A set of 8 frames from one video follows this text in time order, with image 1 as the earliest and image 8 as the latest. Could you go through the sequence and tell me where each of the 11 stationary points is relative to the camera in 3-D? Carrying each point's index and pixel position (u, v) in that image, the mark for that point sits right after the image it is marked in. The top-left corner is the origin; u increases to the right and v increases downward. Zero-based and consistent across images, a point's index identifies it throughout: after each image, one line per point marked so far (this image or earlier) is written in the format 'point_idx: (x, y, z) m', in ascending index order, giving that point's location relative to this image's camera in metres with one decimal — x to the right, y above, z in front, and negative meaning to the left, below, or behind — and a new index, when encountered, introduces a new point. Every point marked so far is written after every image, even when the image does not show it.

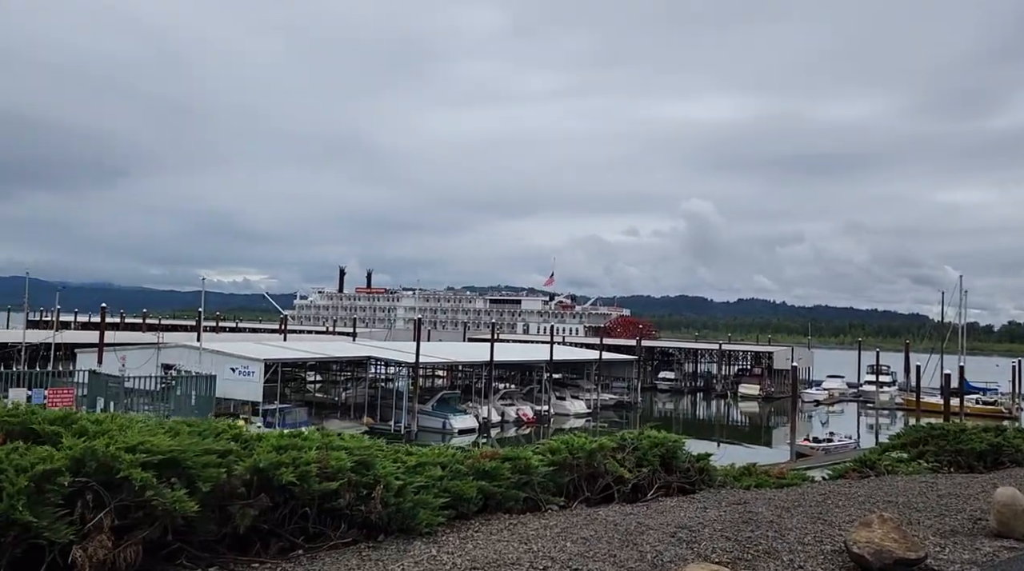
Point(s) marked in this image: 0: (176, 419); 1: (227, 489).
0: (-2.1, -0.8, +6.2) m
1: (-1.6, -1.2, +5.6) m
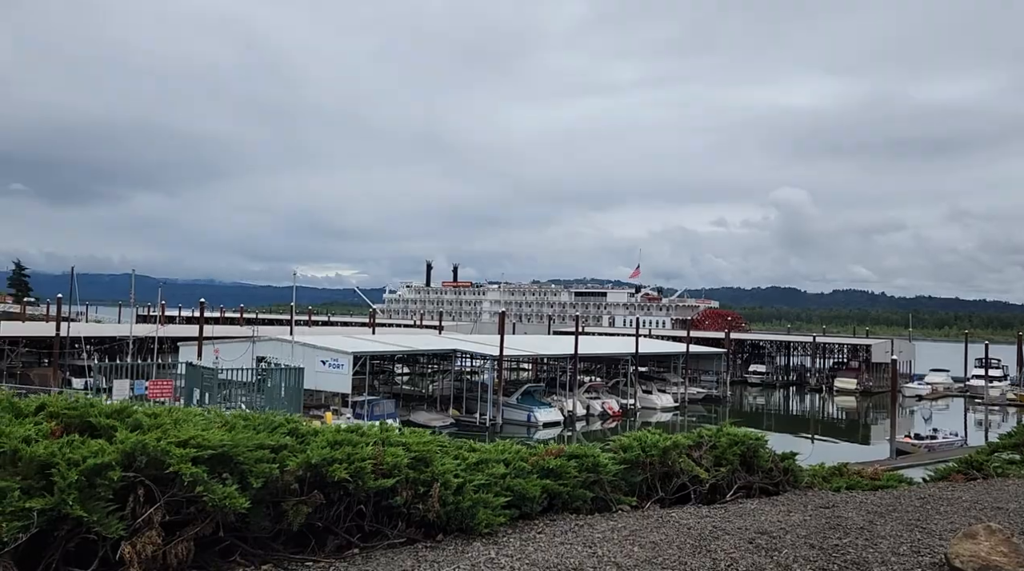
0: (-1.7, -0.8, +6.1) m
1: (-1.3, -1.1, +5.4) m
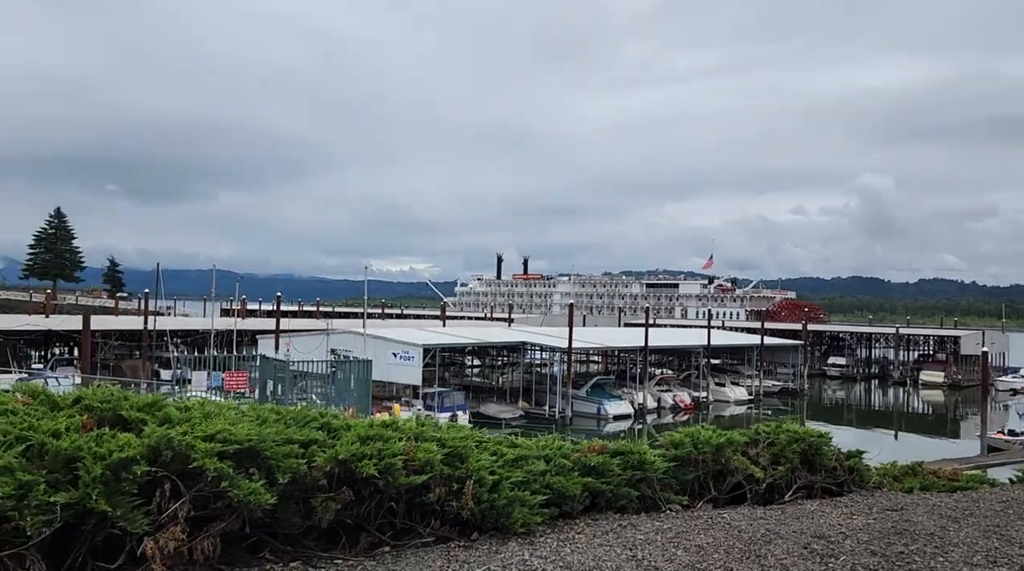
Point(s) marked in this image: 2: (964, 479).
0: (-1.5, -0.7, +6.0) m
1: (-1.1, -1.1, +5.3) m
2: (+4.2, -1.9, +9.4) m
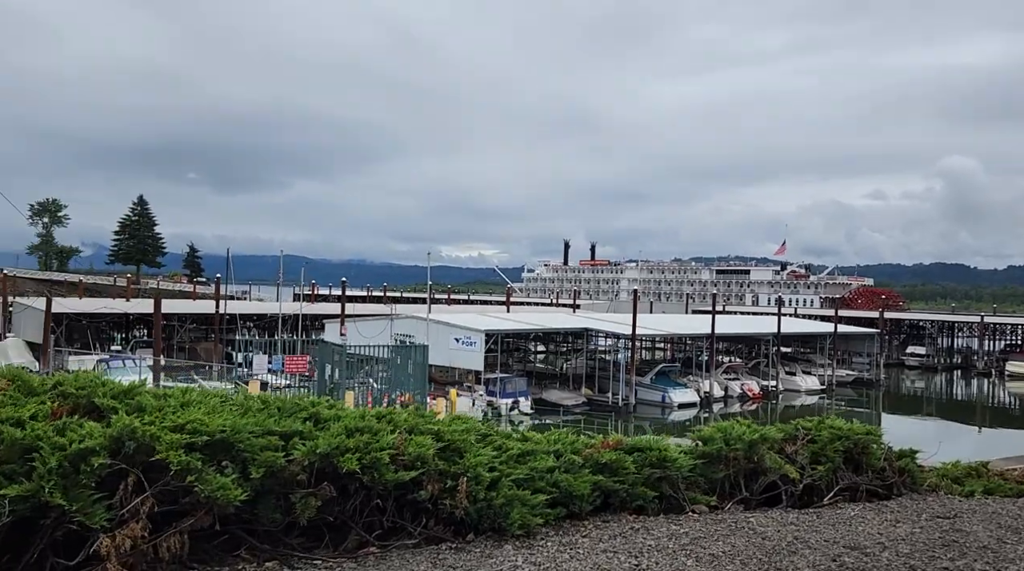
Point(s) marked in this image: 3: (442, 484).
0: (-1.5, -0.6, +5.6) m
1: (-1.1, -1.0, +4.9) m
2: (+4.4, -1.7, +8.6) m
3: (-0.4, -1.1, +5.2) m
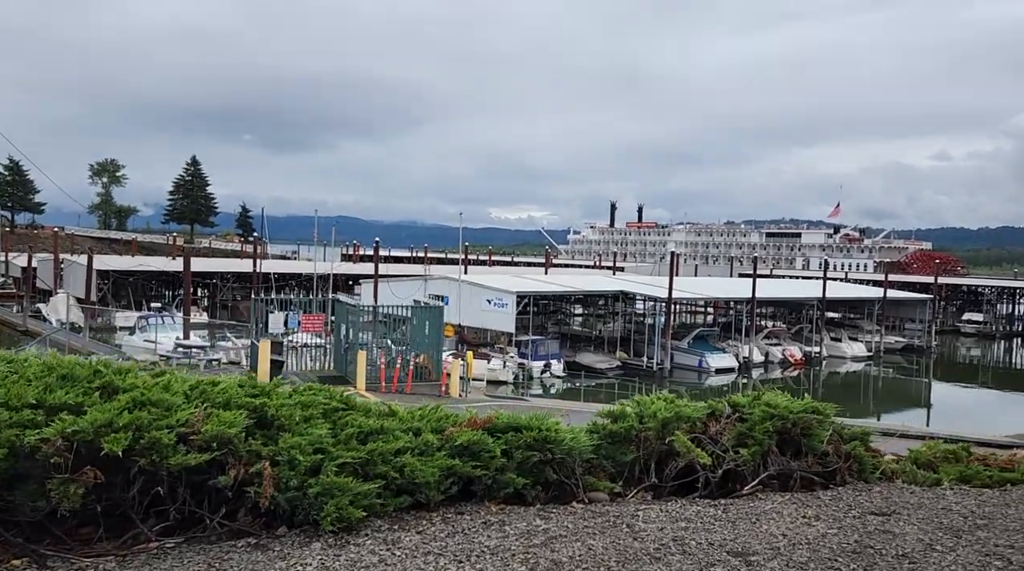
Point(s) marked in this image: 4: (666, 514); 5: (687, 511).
0: (-2.3, -0.4, +4.9) m
1: (-2.0, -0.7, +4.2) m
2: (+3.8, -1.4, +7.6) m
3: (-1.2, -0.8, +4.4) m
4: (+0.8, -1.2, +5.1) m
5: (+0.9, -1.2, +5.2) m
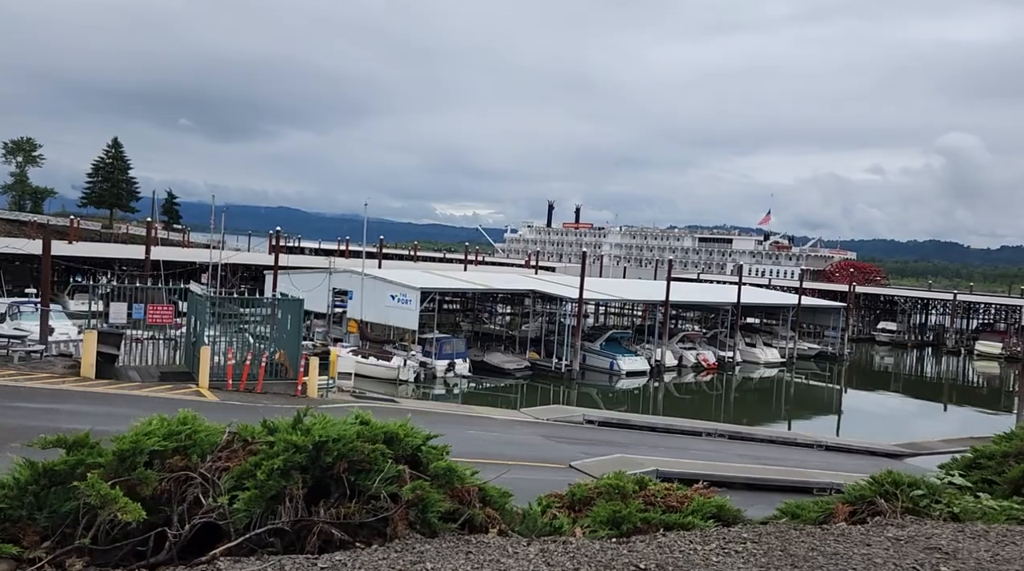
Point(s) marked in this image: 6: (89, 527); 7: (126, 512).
0: (-4.8, -0.2, +3.0) m
1: (-4.5, -0.6, +2.3) m
2: (+1.1, -1.4, +6.1) m
3: (-3.7, -0.7, +2.6) m
4: (-1.8, -1.1, +3.4) m
5: (-1.6, -1.1, +3.5) m
6: (-1.8, -1.0, +4.3) m
7: (-1.5, -0.9, +4.2) m
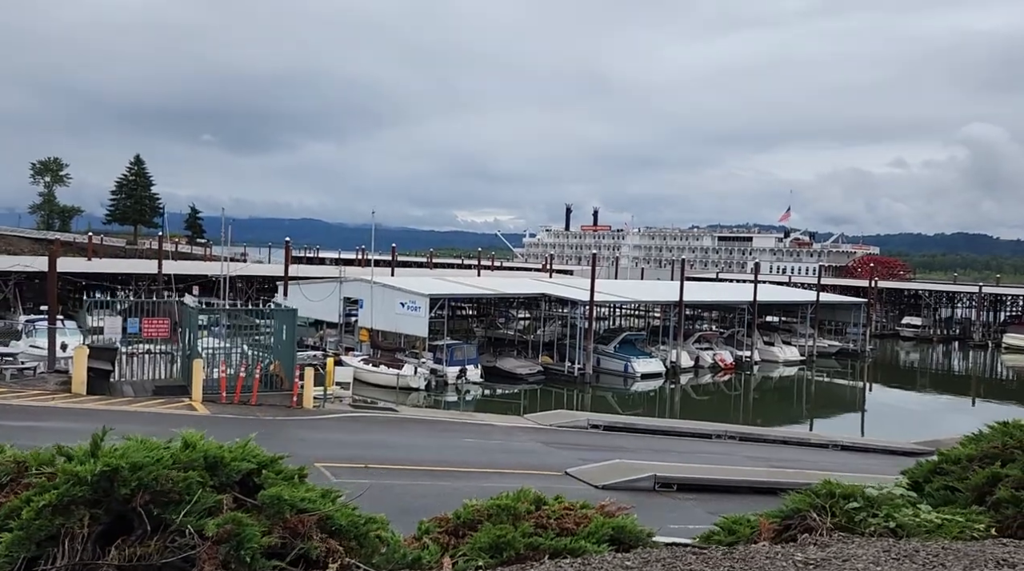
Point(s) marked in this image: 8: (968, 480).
0: (-5.6, -0.3, +2.5) m
1: (-5.2, -0.7, +1.8) m
2: (+0.4, -1.4, +5.5) m
3: (-4.5, -0.8, +2.1) m
4: (-2.5, -1.1, +2.9) m
5: (-2.4, -1.1, +3.0) m
6: (-2.5, -1.0, +3.7) m
7: (-2.2, -1.0, +3.6) m
8: (+3.2, -1.4, +6.9) m
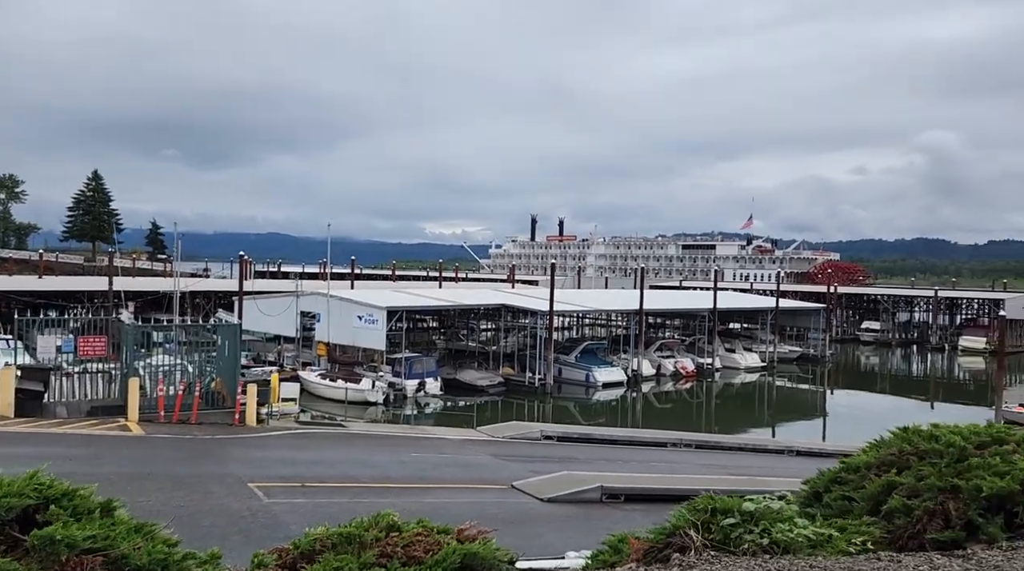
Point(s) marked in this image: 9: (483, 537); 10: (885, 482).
0: (-6.3, -0.4, +1.9) m
1: (-5.9, -0.8, +1.2) m
2: (-0.4, -1.4, +5.0) m
3: (-5.2, -0.8, +1.5) m
4: (-3.3, -1.2, +2.3) m
5: (-3.1, -1.2, +2.4) m
6: (-3.3, -1.1, +3.2) m
7: (-2.9, -1.0, +3.1) m
8: (+2.4, -1.4, +6.5) m
9: (-0.2, -1.4, +5.3) m
10: (+2.4, -1.3, +6.4) m
